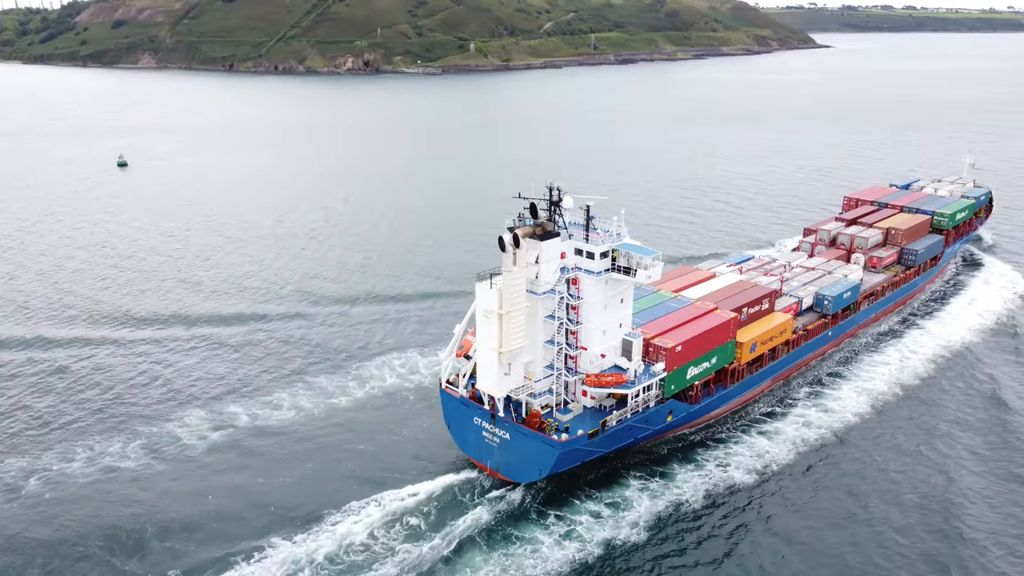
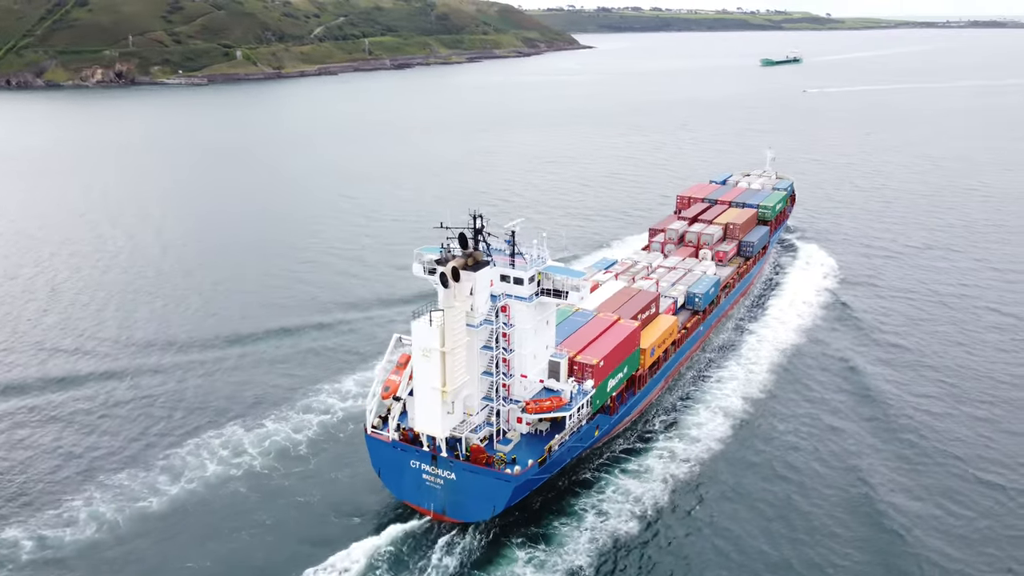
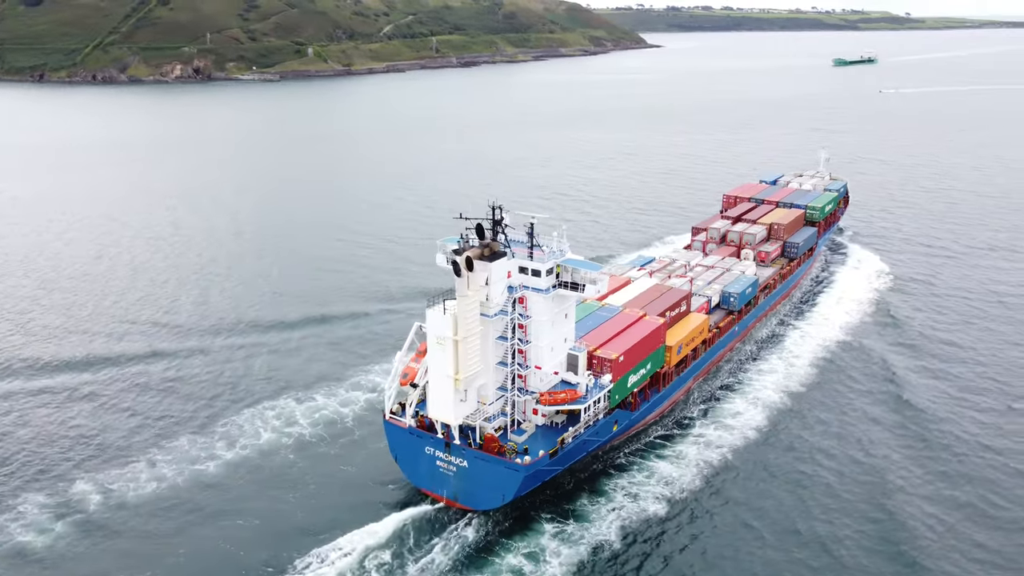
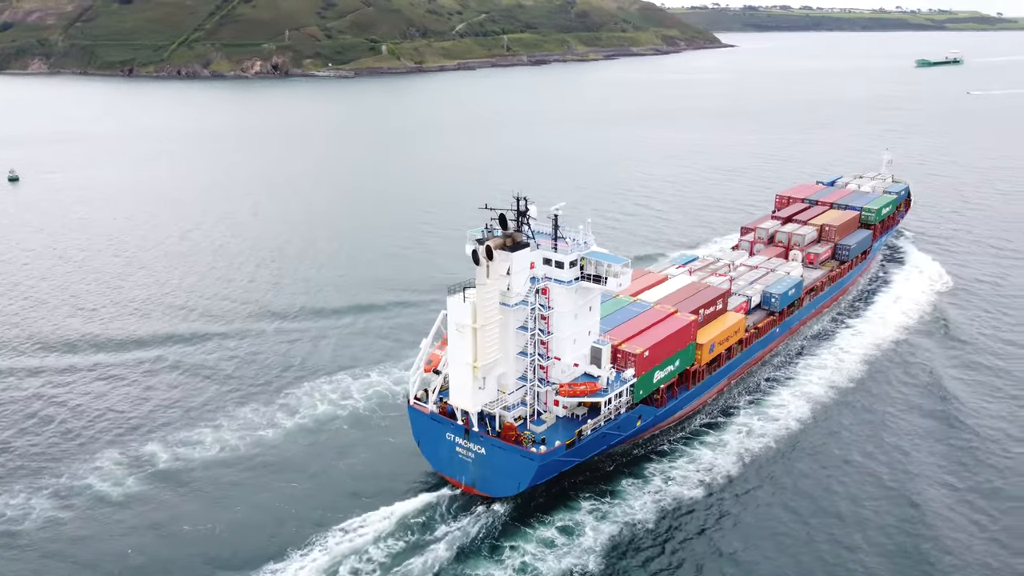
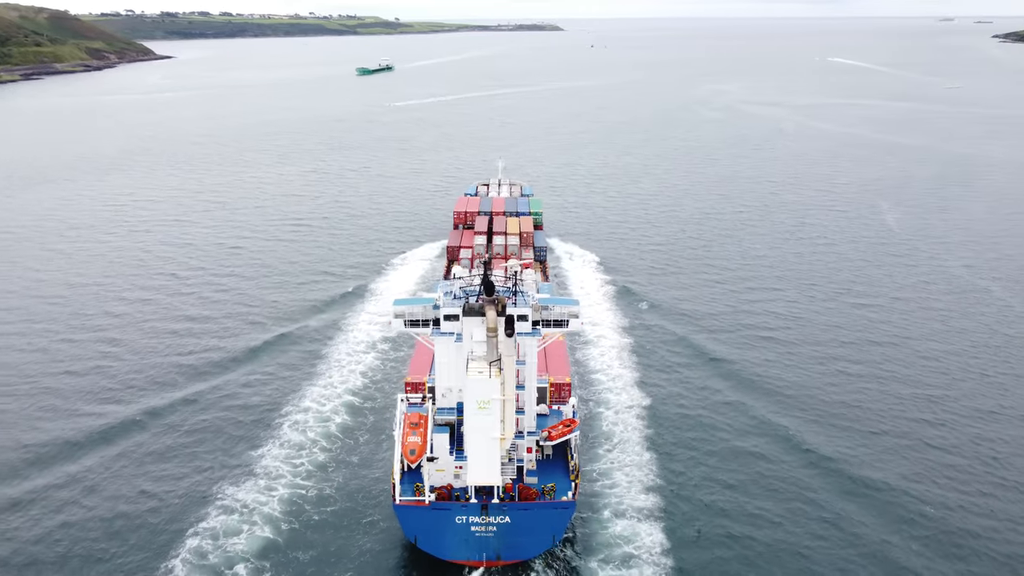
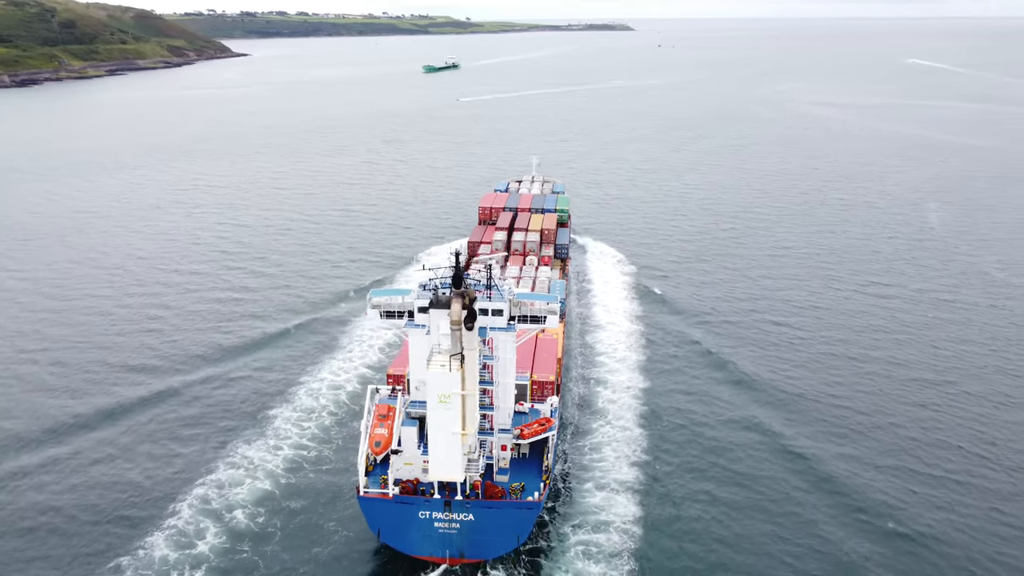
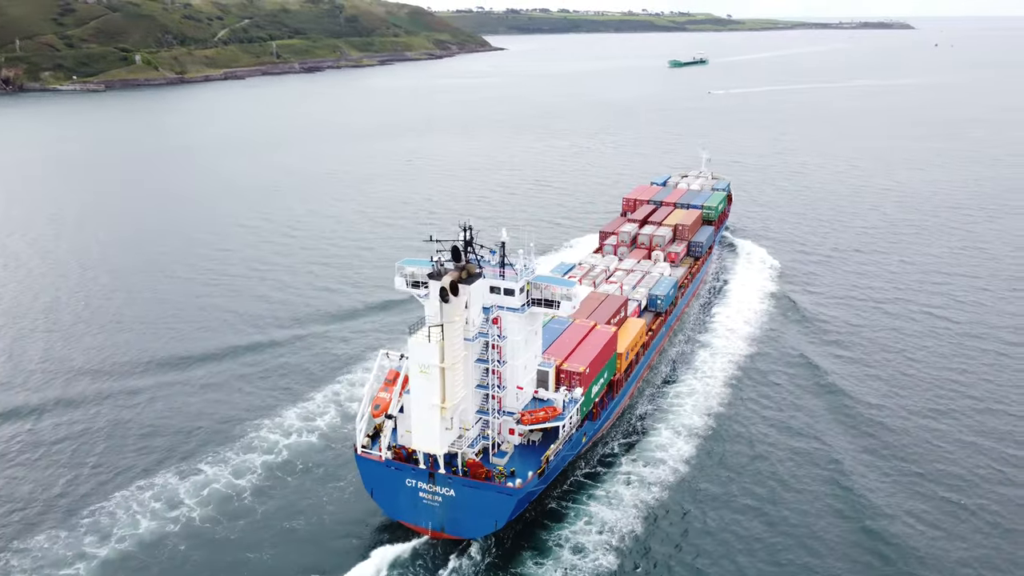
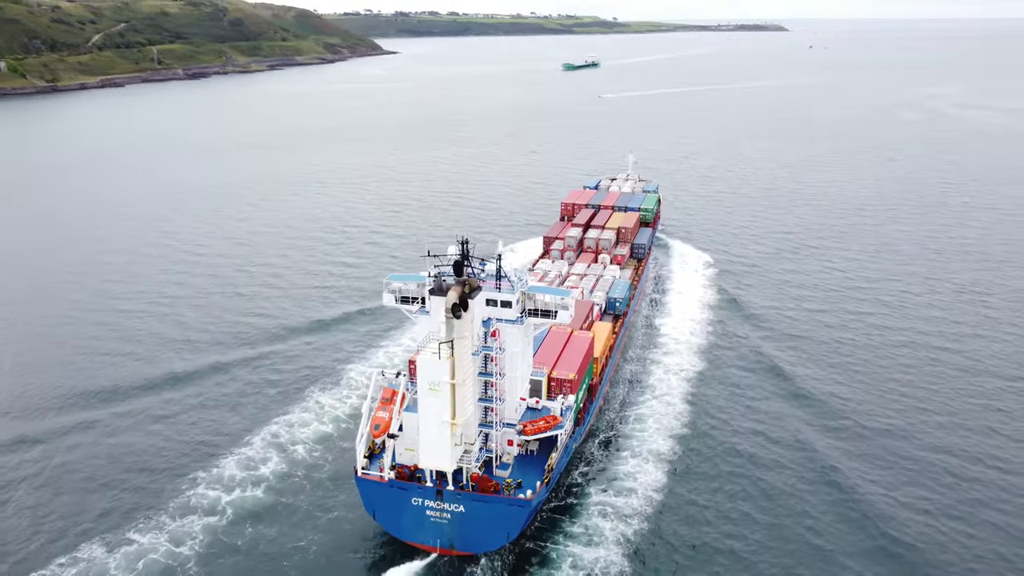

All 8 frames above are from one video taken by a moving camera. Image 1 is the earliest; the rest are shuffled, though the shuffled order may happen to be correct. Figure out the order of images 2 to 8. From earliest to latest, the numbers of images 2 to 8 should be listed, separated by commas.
4, 3, 2, 7, 8, 6, 5
